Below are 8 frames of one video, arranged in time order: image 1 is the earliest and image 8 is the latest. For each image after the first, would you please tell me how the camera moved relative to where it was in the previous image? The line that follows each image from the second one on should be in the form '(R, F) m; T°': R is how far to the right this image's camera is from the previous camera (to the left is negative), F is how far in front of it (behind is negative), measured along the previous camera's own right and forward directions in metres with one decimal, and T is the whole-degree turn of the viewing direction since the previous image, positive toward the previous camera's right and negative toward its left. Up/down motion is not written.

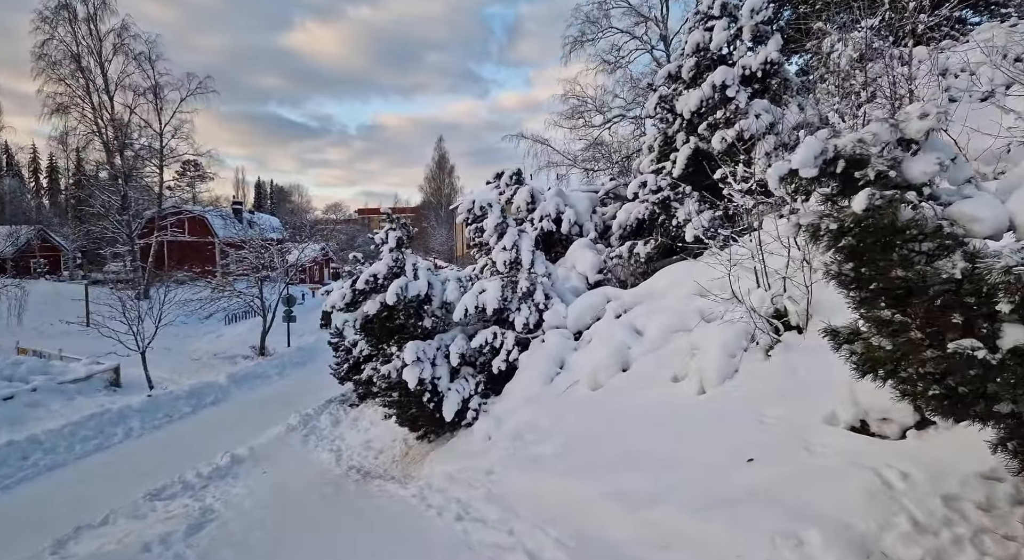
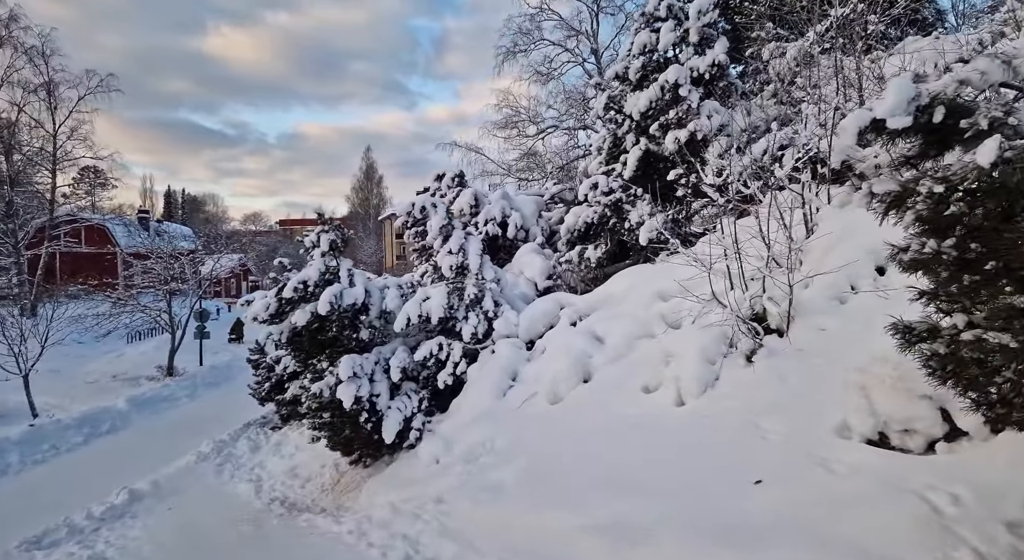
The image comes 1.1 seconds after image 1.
(-0.2, +0.6) m; +7°
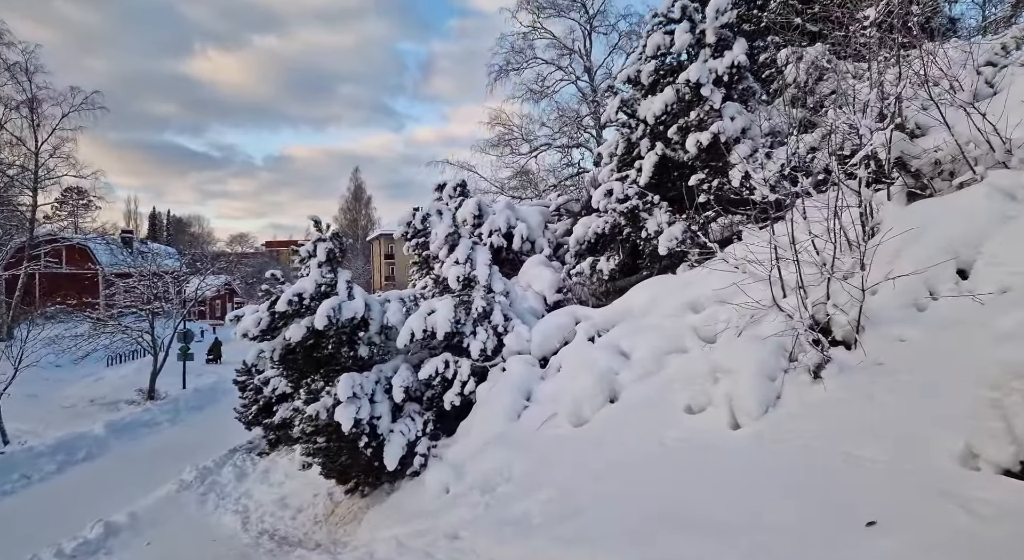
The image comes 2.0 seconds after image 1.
(-0.3, +0.5) m; +1°
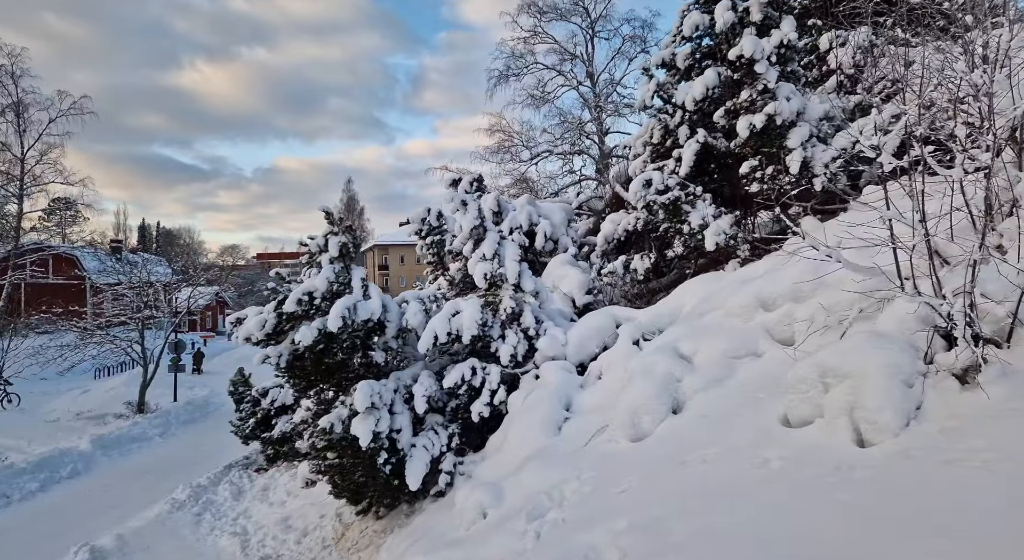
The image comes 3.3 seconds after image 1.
(-0.5, +0.7) m; +1°
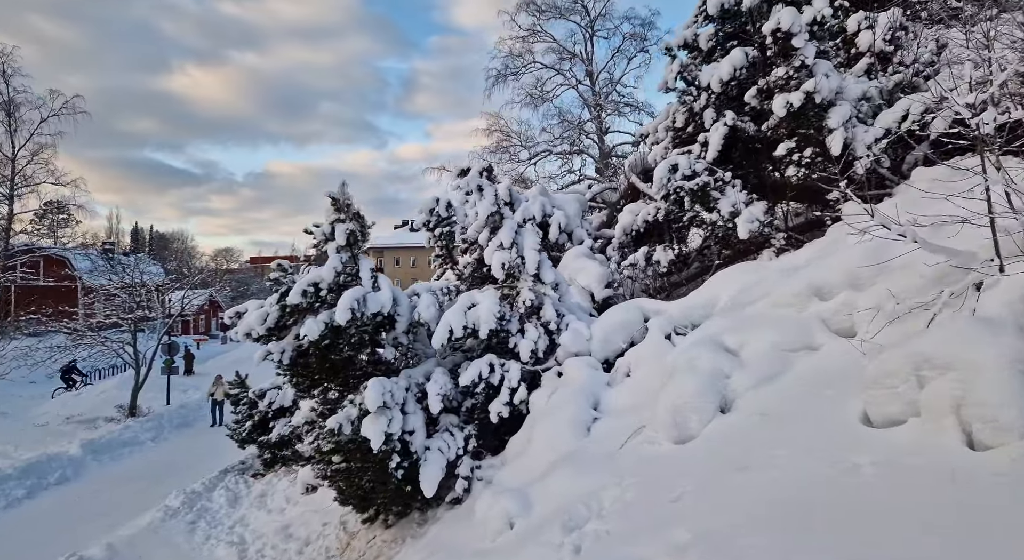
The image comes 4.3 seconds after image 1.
(-0.3, +0.4) m; 0°
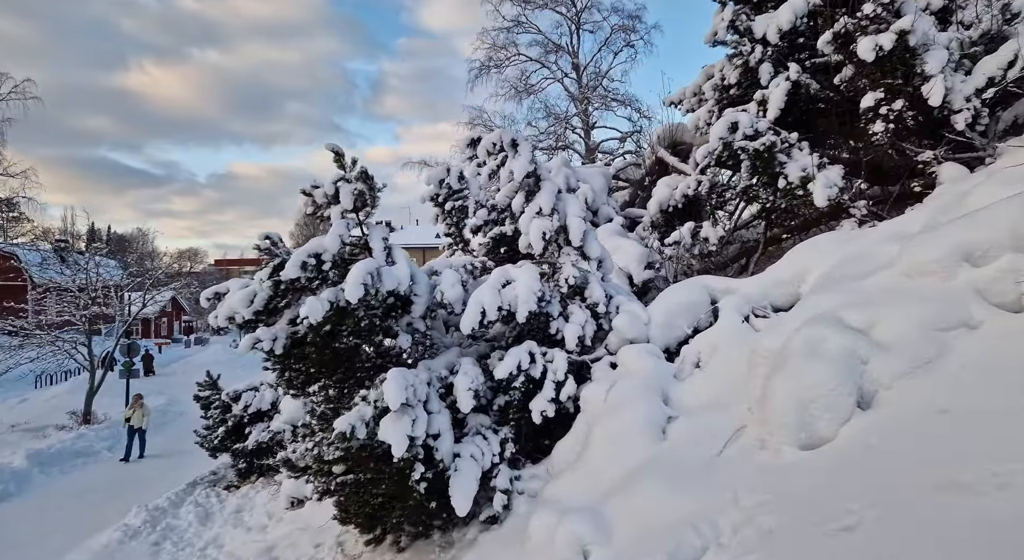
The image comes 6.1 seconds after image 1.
(-0.6, +1.0) m; +3°
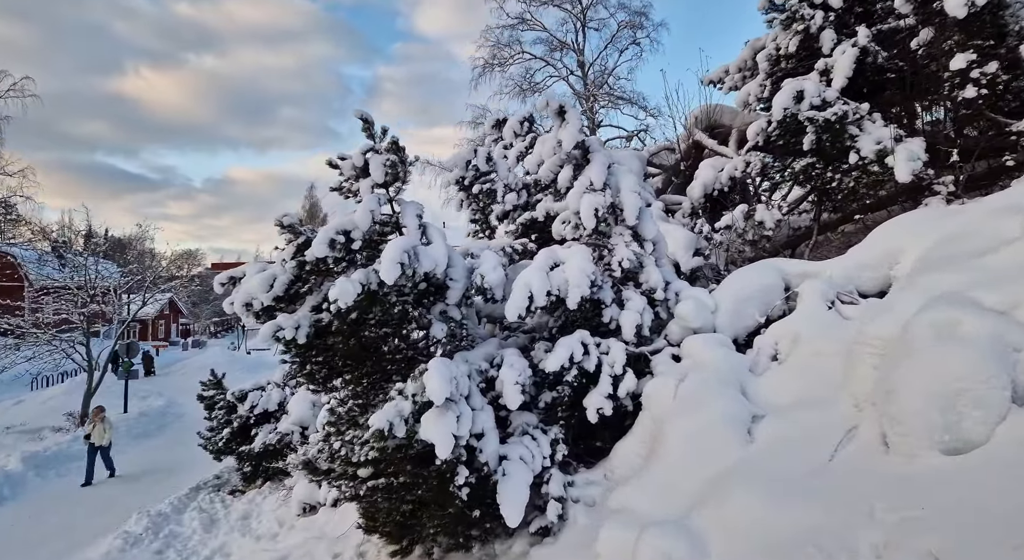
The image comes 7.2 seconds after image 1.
(-0.4, +0.5) m; 0°
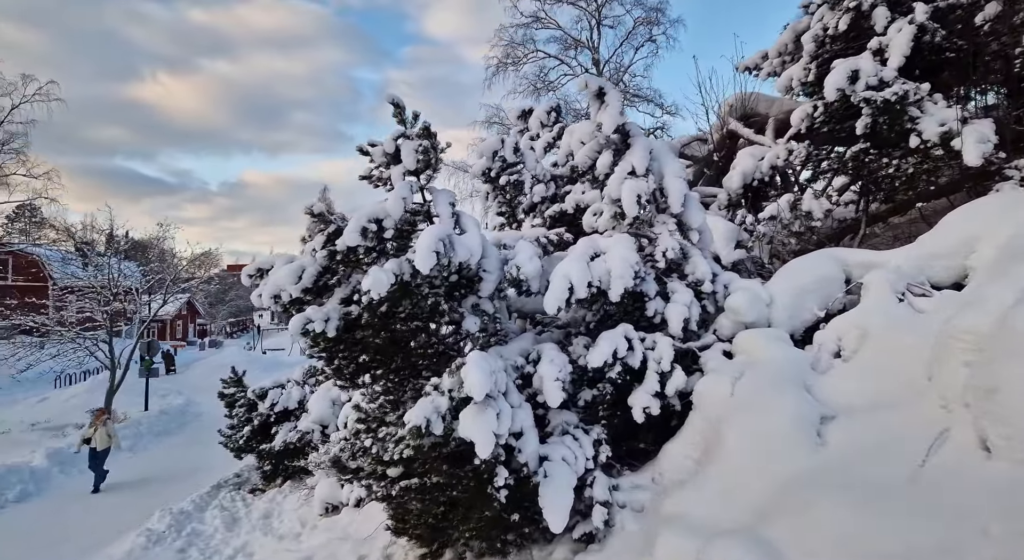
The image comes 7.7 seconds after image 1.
(-0.2, +0.2) m; -1°
